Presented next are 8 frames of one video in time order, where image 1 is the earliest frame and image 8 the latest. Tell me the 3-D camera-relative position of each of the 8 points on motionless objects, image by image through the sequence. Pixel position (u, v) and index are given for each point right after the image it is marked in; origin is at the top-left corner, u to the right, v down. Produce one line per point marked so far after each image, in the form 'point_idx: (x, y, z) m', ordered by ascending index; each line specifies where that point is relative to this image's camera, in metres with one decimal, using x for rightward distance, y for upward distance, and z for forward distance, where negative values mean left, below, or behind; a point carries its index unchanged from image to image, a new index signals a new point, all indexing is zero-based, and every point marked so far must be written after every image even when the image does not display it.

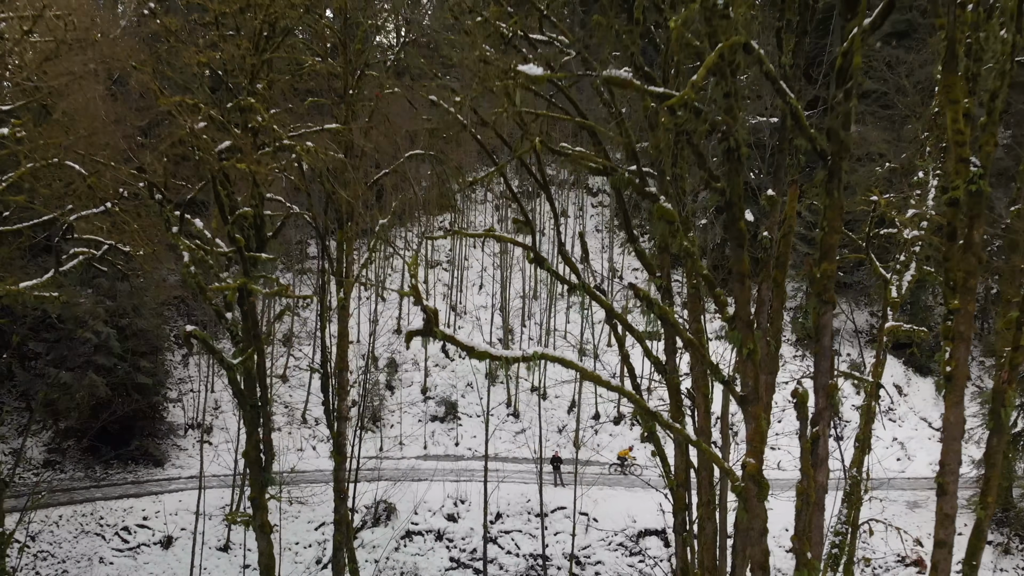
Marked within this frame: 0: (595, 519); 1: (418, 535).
0: (+1.8, -5.0, +17.6) m
1: (-2.0, -5.3, +17.5) m
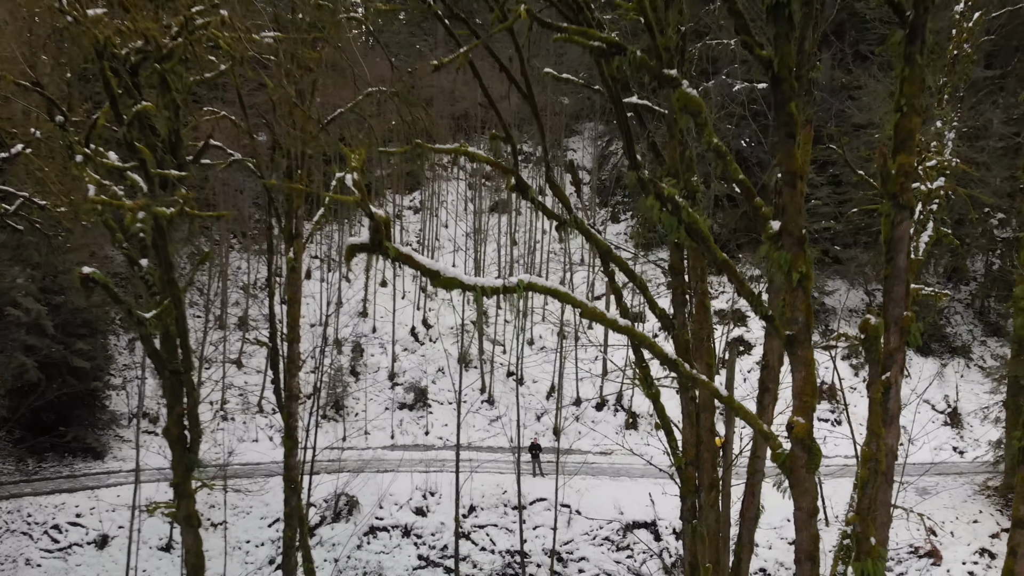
0: (+1.3, -4.4, +16.0) m
1: (-2.5, -4.7, +15.8) m
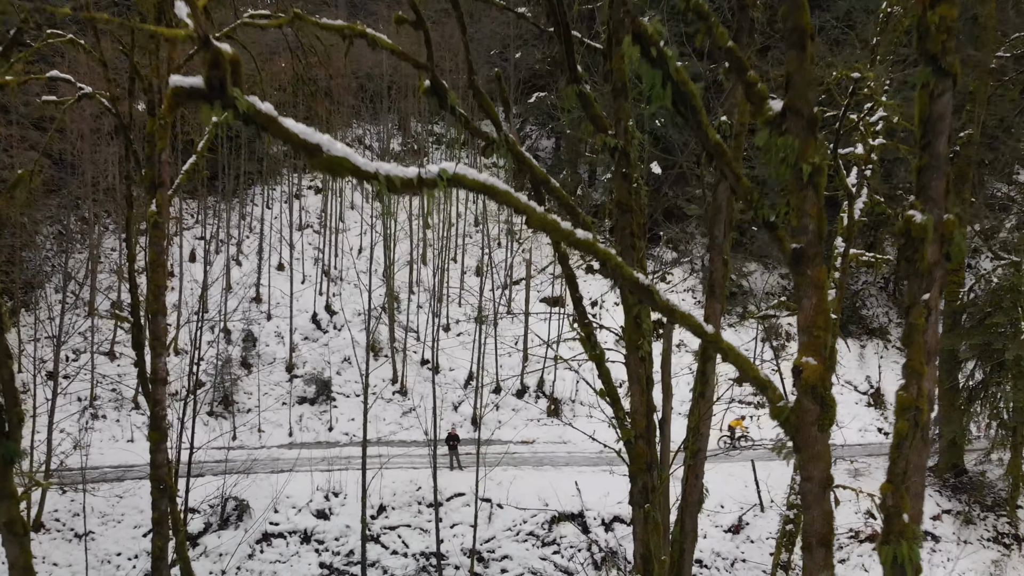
0: (-0.2, -3.9, +14.6) m
1: (-4.0, -4.2, +13.9) m
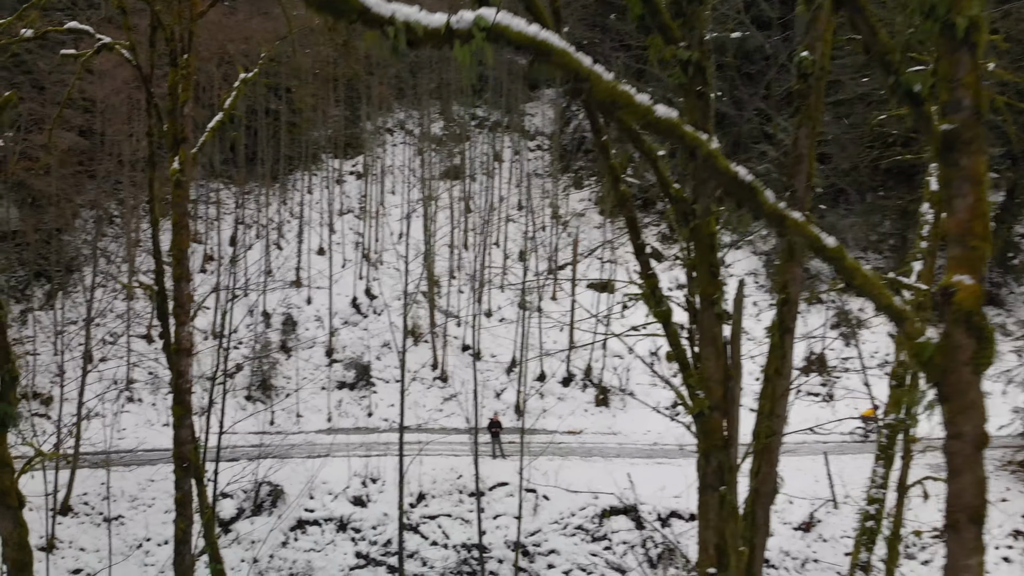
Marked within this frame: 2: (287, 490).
0: (+0.6, -3.5, +13.7) m
1: (-3.2, -3.8, +13.2) m
2: (-3.7, -3.4, +13.6) m
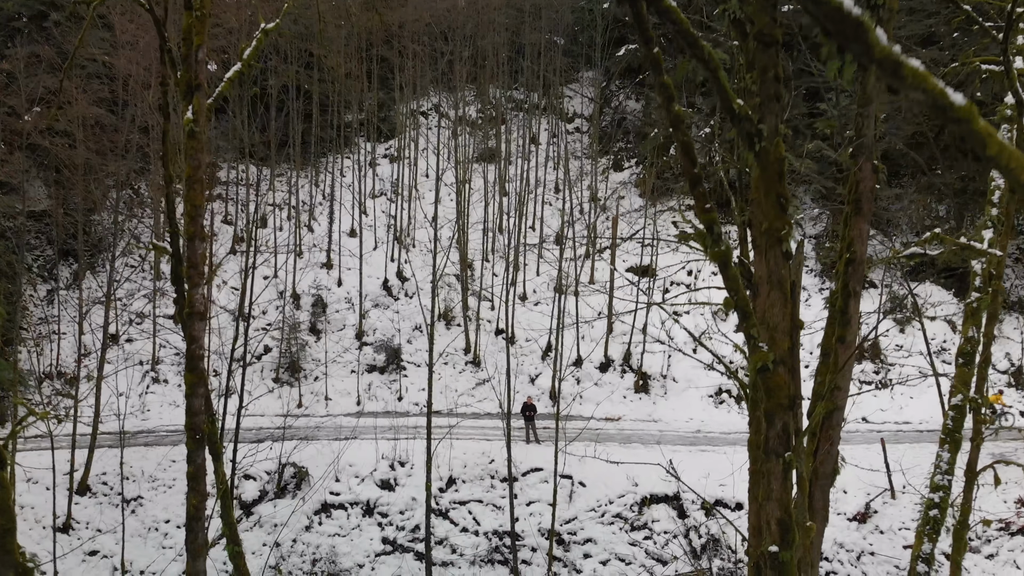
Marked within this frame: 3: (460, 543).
0: (+1.1, -3.1, +12.9) m
1: (-2.7, -3.4, +12.6) m
2: (-3.2, -2.9, +13.0) m
3: (-0.8, -3.8, +12.2) m
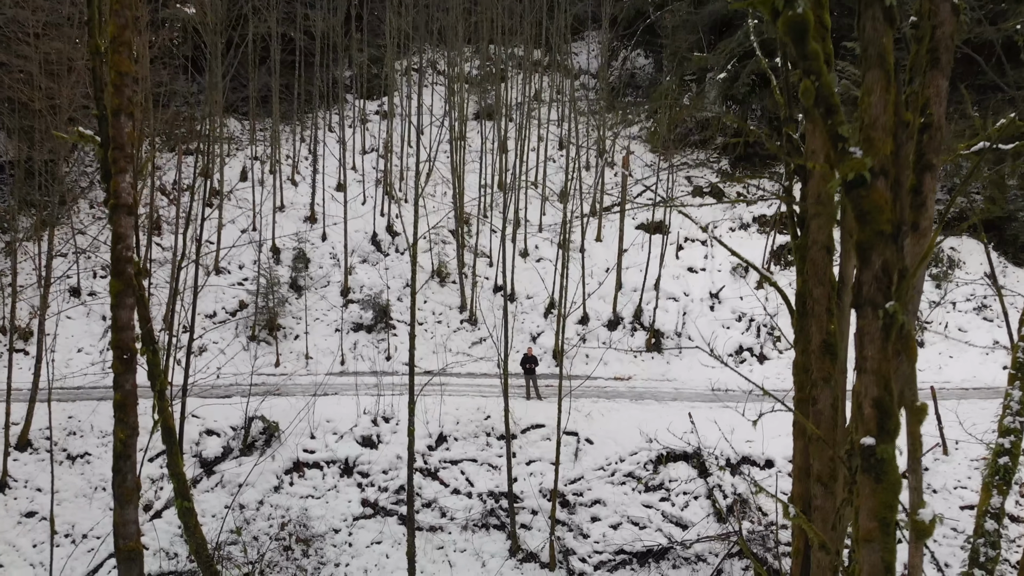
0: (+1.1, -2.1, +11.4) m
1: (-2.7, -2.5, +11.1) m
2: (-3.2, -2.0, +11.5) m
3: (-0.8, -2.8, +10.7) m
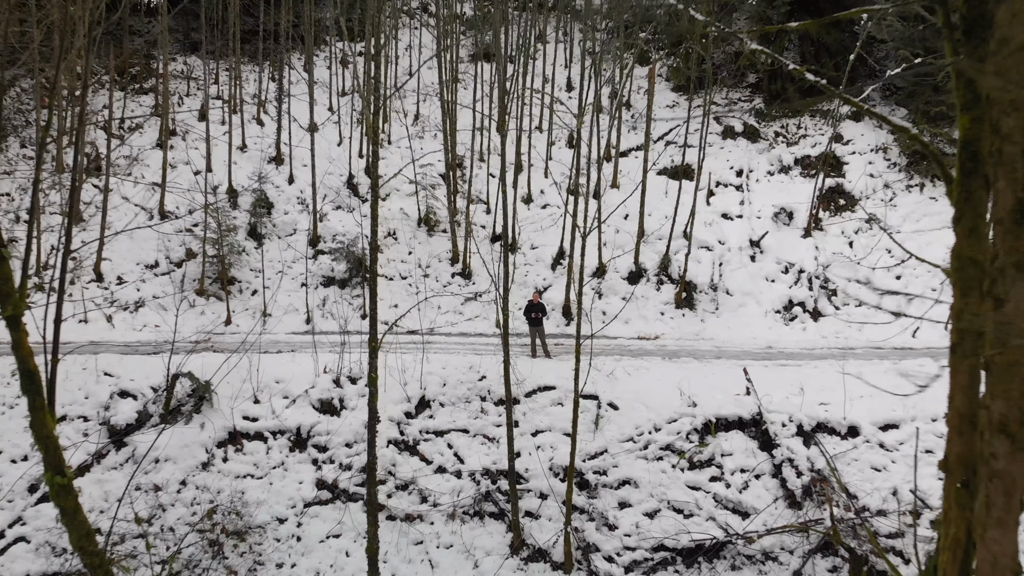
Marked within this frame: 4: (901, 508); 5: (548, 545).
0: (+1.1, -1.3, +8.9) m
1: (-2.7, -1.6, +8.6) m
2: (-3.2, -1.1, +9.0) m
3: (-0.8, -2.0, +8.1) m
4: (+3.4, -1.9, +7.2) m
5: (+0.3, -2.3, +7.4) m
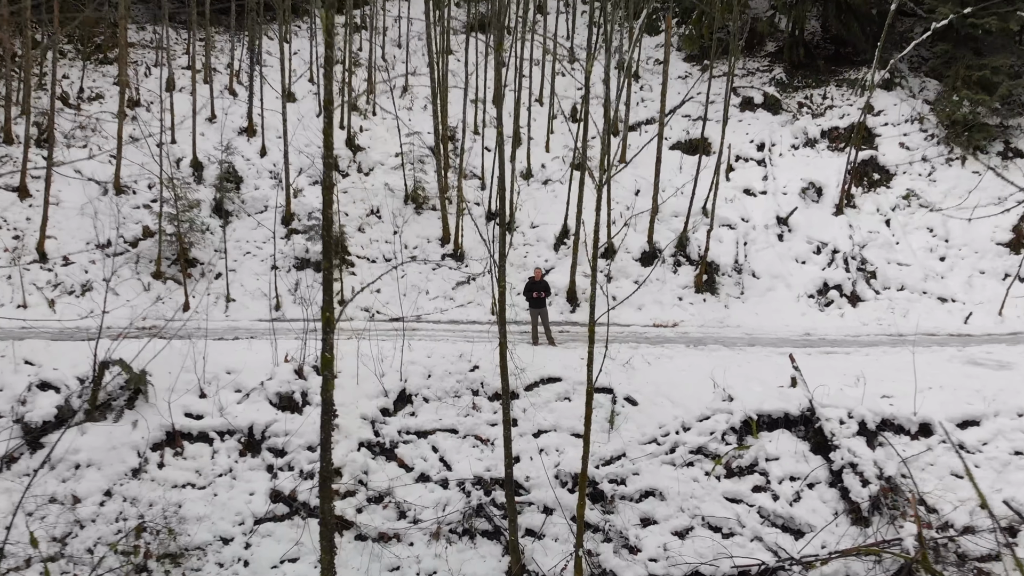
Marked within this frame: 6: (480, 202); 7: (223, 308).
0: (+1.1, -1.0, +7.4) m
1: (-2.7, -1.4, +7.1) m
2: (-3.2, -0.9, +7.5) m
3: (-0.8, -1.7, +6.6) m
4: (+3.4, -1.7, +5.8) m
5: (+0.3, -2.1, +6.0) m
6: (-0.5, +1.3, +13.1) m
7: (-3.7, -0.2, +10.4) m
